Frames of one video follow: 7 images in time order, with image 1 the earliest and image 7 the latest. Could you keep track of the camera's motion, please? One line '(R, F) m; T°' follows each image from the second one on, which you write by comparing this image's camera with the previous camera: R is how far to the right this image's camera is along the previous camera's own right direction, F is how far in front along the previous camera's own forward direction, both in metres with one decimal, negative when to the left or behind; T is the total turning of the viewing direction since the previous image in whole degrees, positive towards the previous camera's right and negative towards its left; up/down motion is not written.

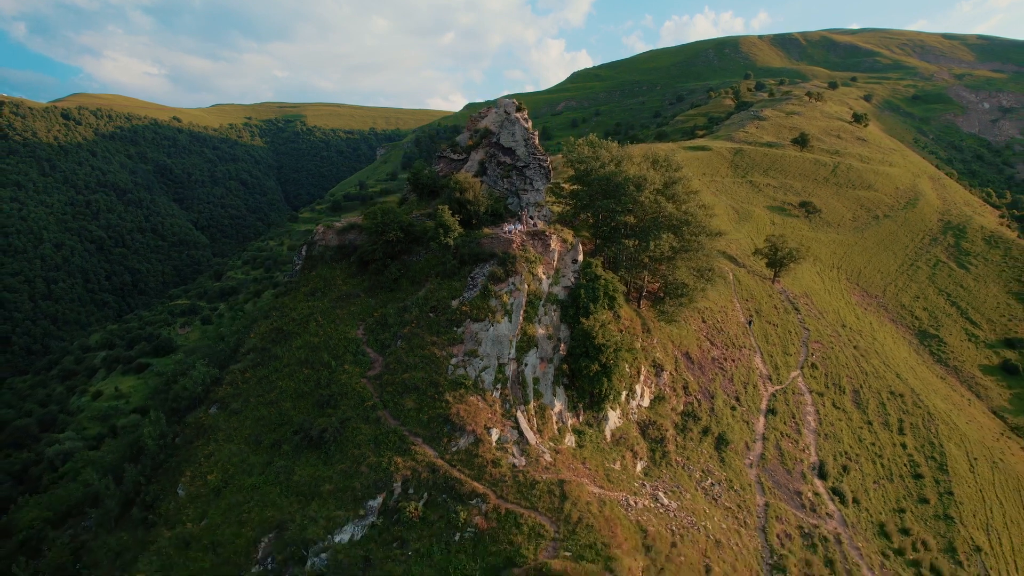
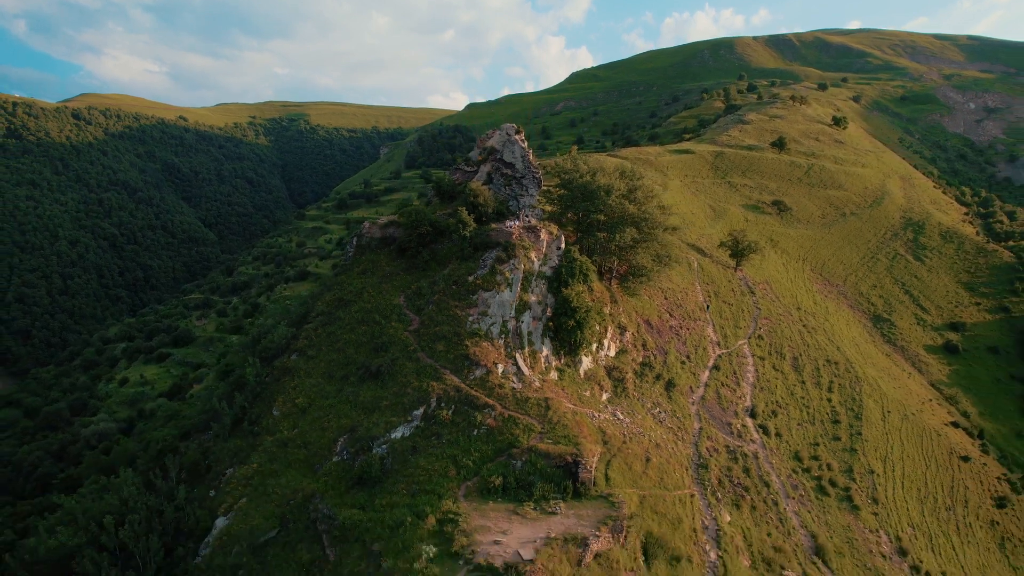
(0.0, -6.6) m; 0°
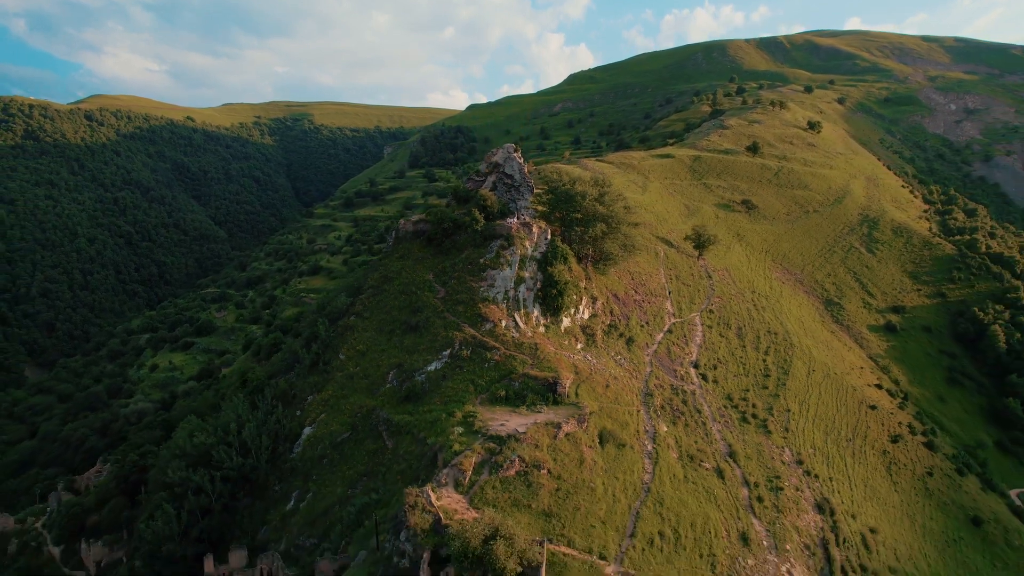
(0.0, -8.9) m; 0°
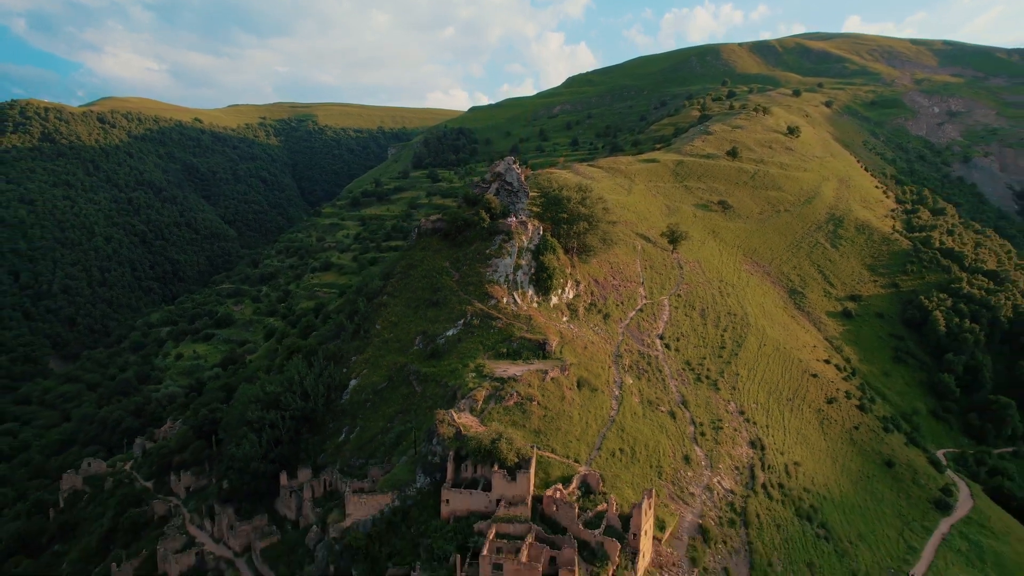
(+0.1, -8.6) m; 0°
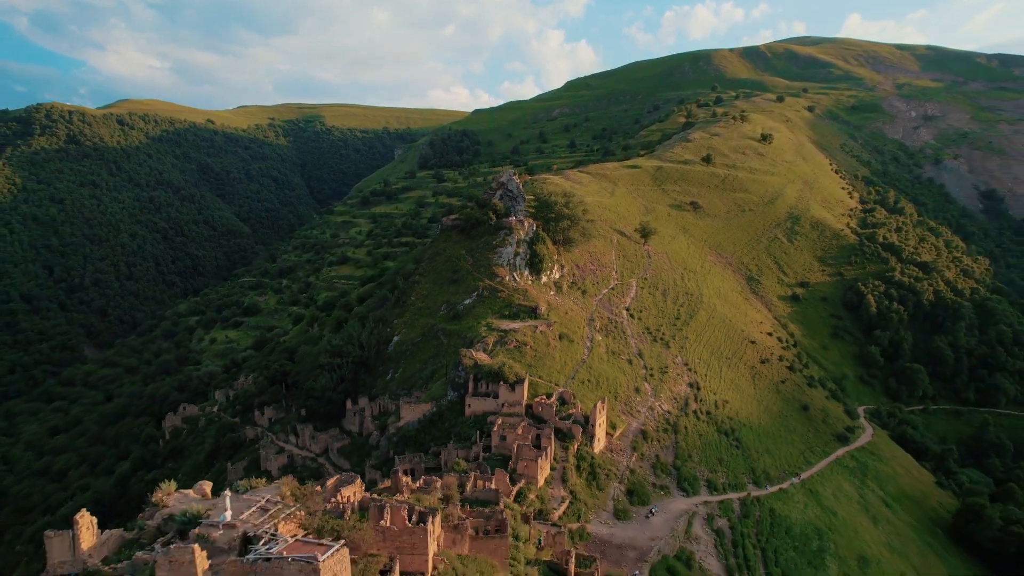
(+0.1, -13.7) m; 0°
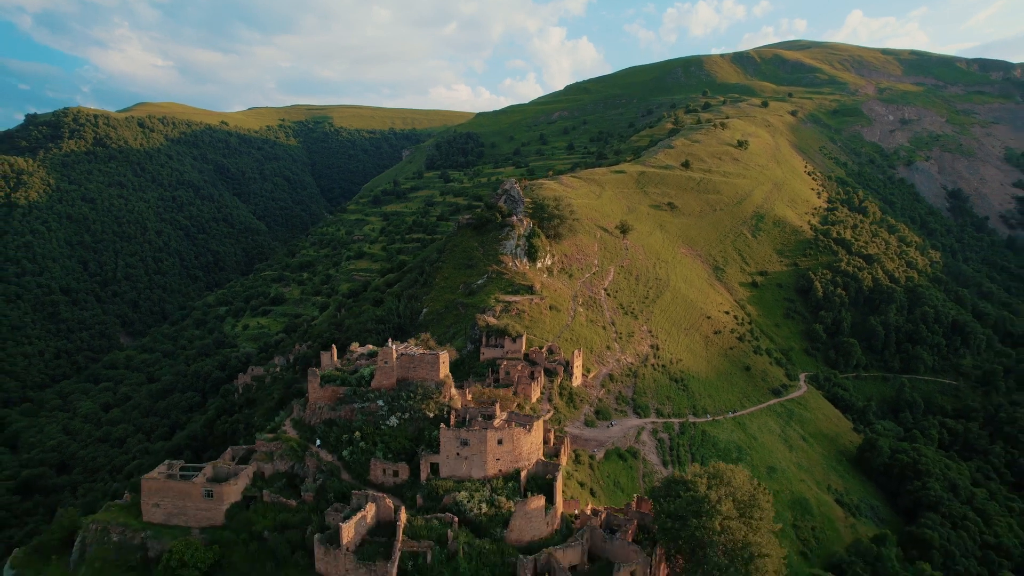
(0.0, -15.5) m; 0°
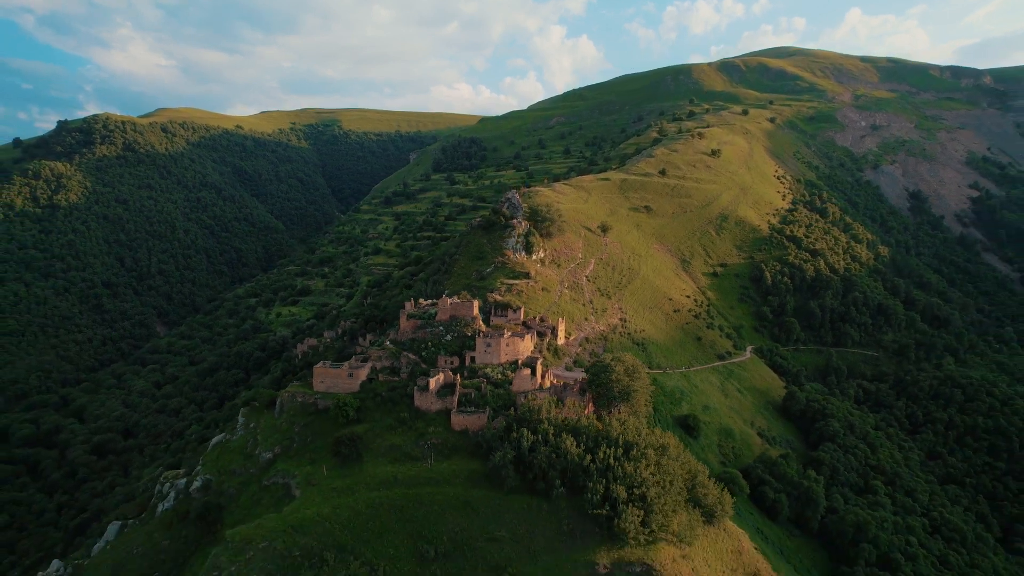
(0.0, -20.2) m; 0°
